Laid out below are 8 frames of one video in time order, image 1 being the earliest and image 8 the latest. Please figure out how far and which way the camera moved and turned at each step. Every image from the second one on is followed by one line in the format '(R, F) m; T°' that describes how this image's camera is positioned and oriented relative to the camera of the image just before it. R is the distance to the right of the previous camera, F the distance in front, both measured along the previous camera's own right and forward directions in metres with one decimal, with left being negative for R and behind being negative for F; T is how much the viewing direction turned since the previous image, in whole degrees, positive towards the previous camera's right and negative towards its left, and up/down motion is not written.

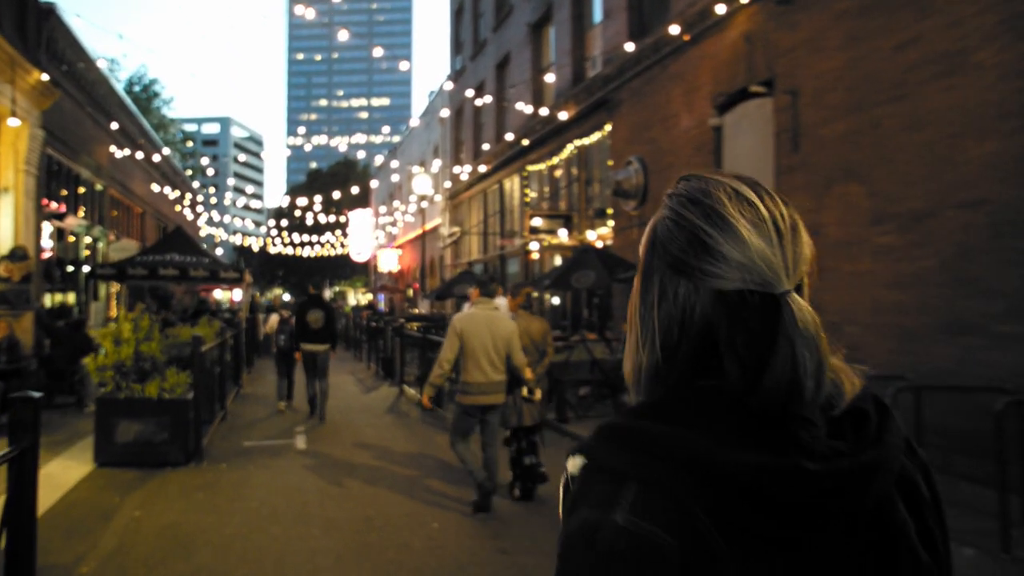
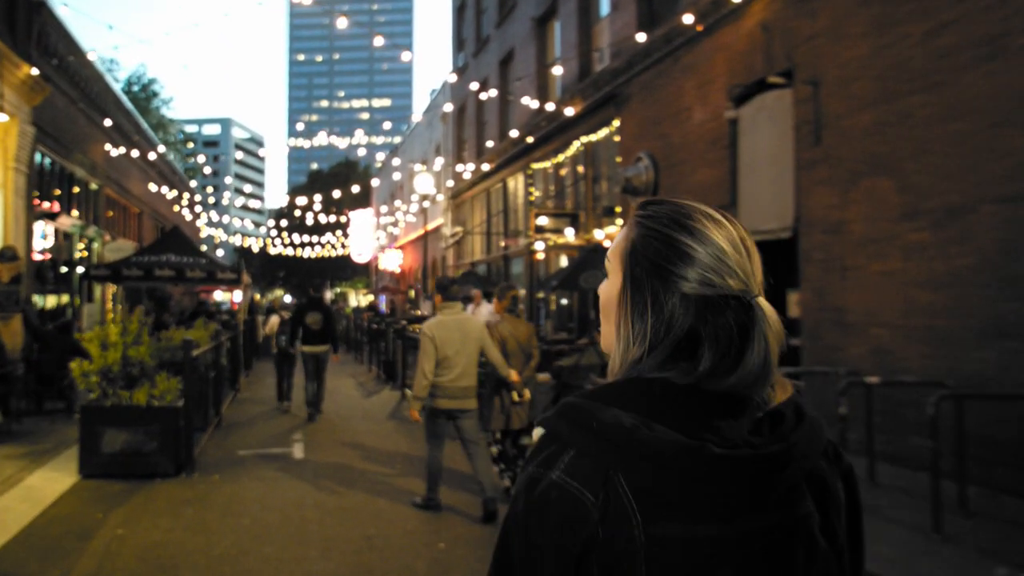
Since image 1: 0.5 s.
(-0.1, +0.5) m; 0°
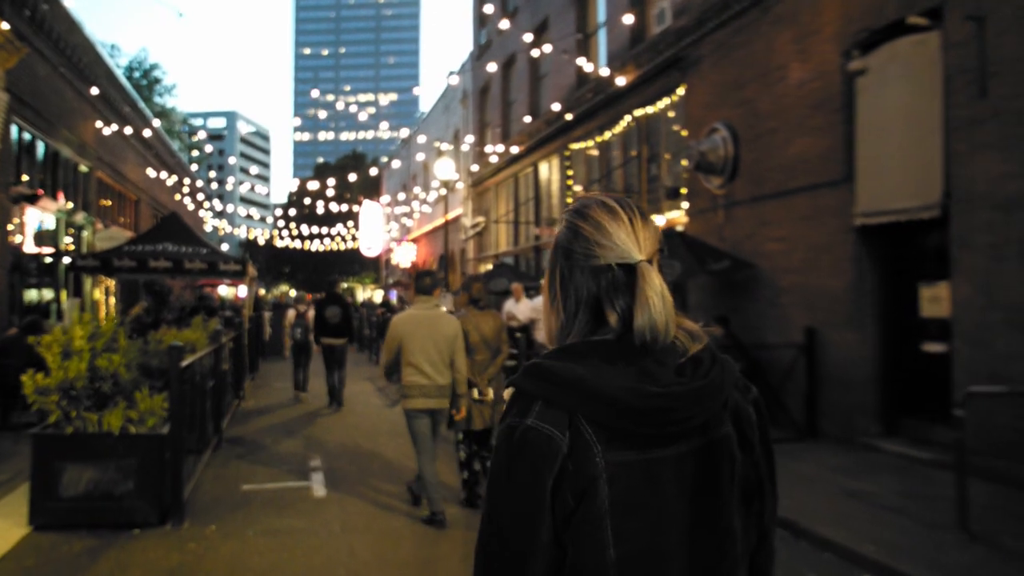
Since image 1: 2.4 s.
(-0.6, +2.1) m; 0°
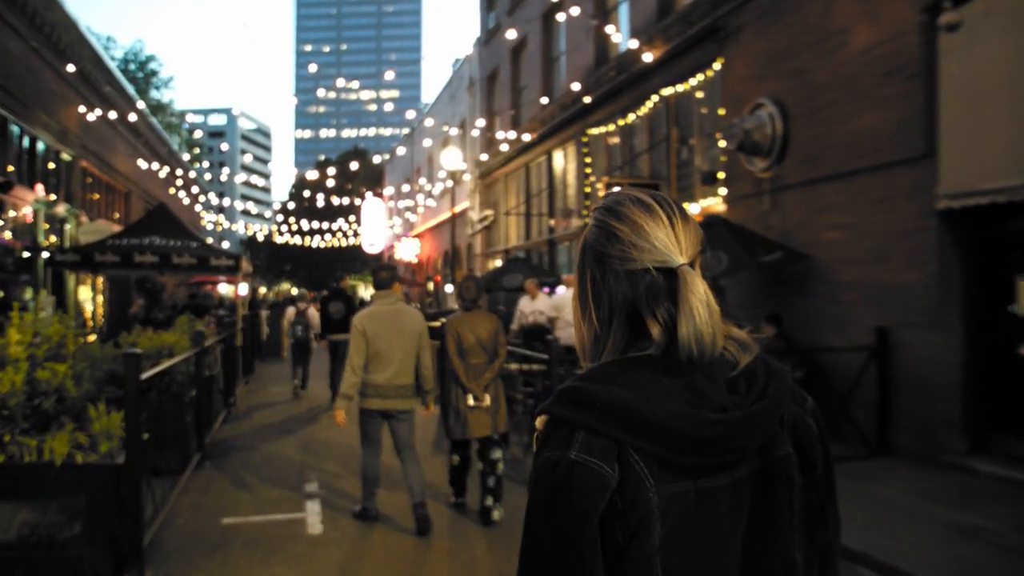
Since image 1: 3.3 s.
(-0.2, +1.3) m; 0°
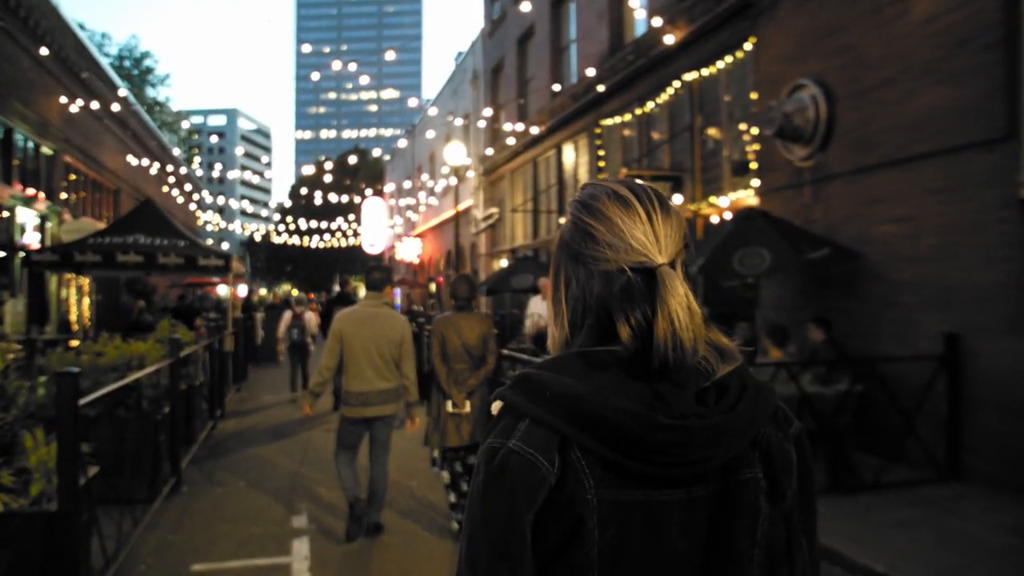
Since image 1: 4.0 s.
(-0.1, +1.0) m; 0°
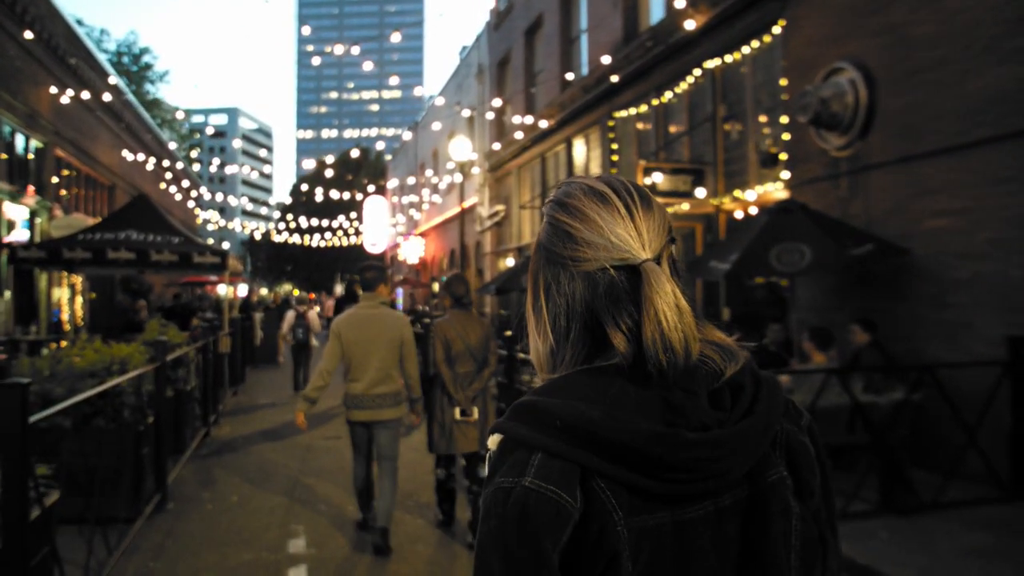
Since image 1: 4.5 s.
(-0.1, +0.7) m; 0°
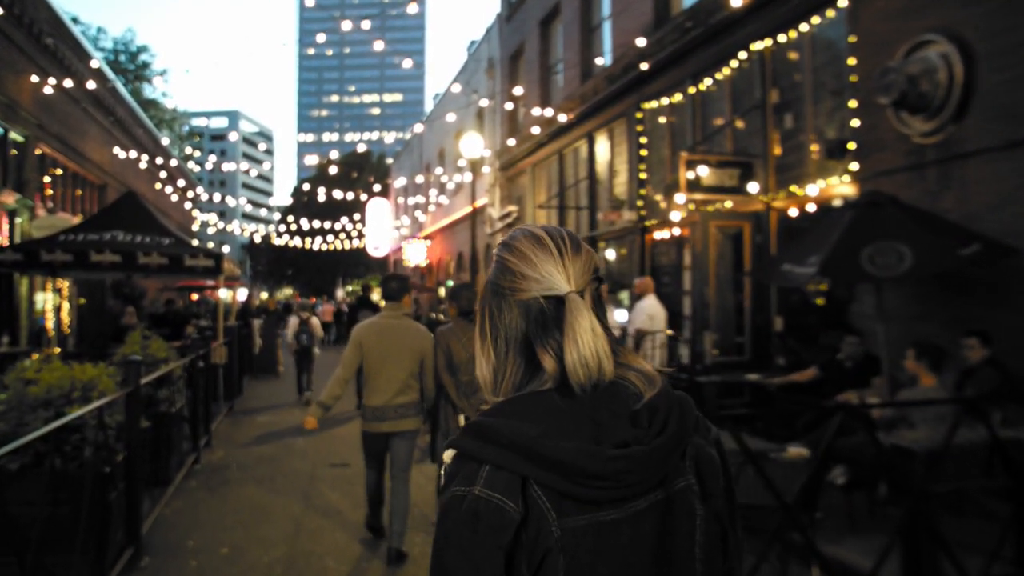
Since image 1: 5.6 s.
(-0.3, +1.2) m; 0°
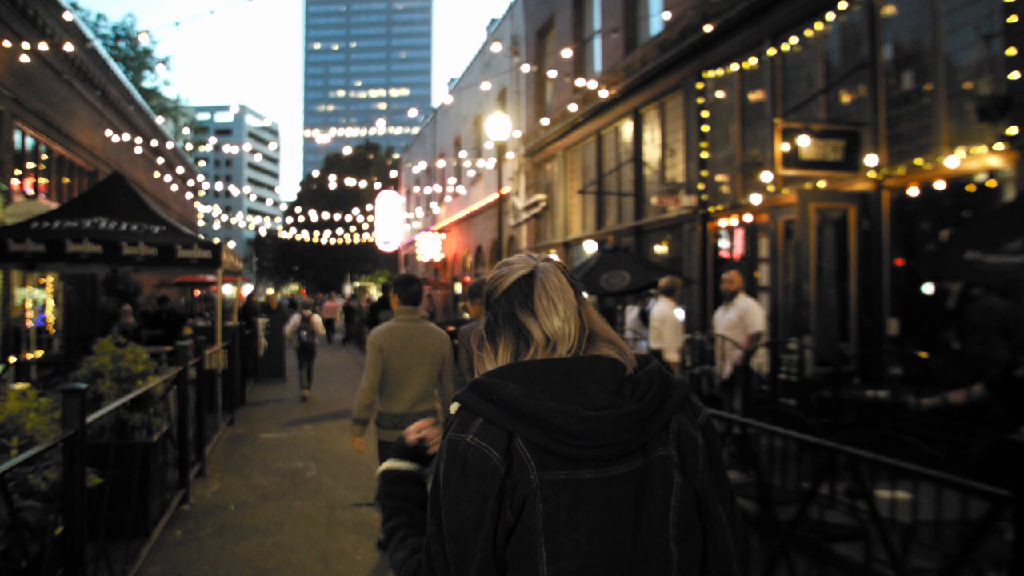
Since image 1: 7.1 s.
(-0.5, +1.8) m; 0°
